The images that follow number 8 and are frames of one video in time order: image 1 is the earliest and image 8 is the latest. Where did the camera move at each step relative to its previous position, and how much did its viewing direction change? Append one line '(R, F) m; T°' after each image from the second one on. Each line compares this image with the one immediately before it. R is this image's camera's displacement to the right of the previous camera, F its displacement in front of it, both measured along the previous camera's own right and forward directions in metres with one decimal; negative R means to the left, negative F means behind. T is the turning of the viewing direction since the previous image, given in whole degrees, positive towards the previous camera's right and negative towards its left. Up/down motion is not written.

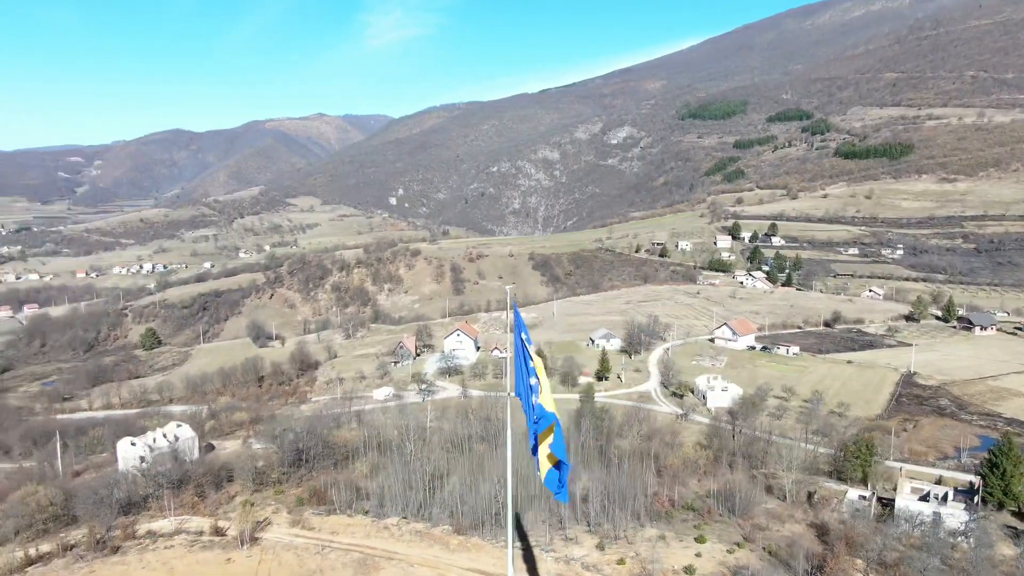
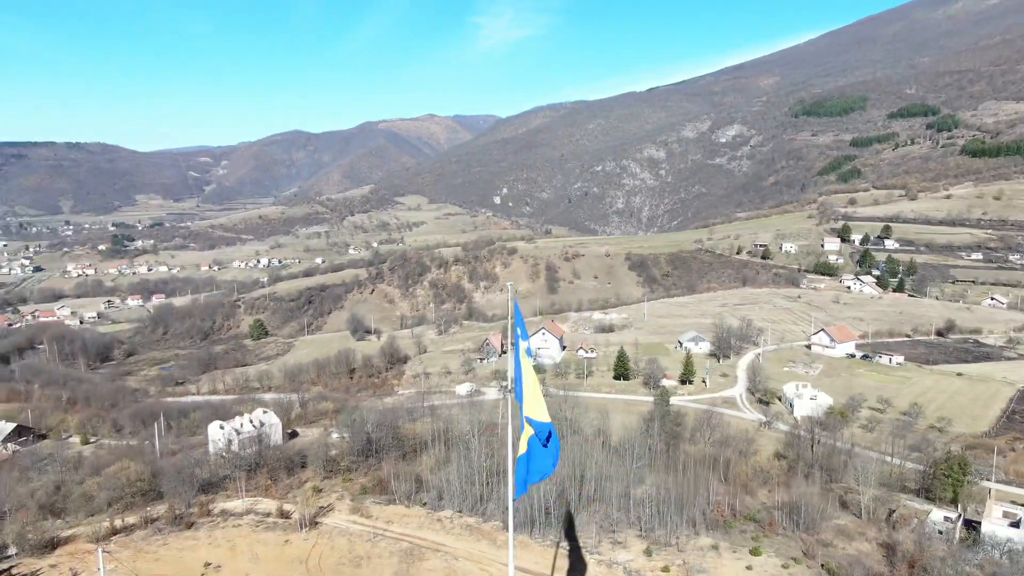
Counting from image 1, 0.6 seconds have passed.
(+1.0, 0.0) m; -8°
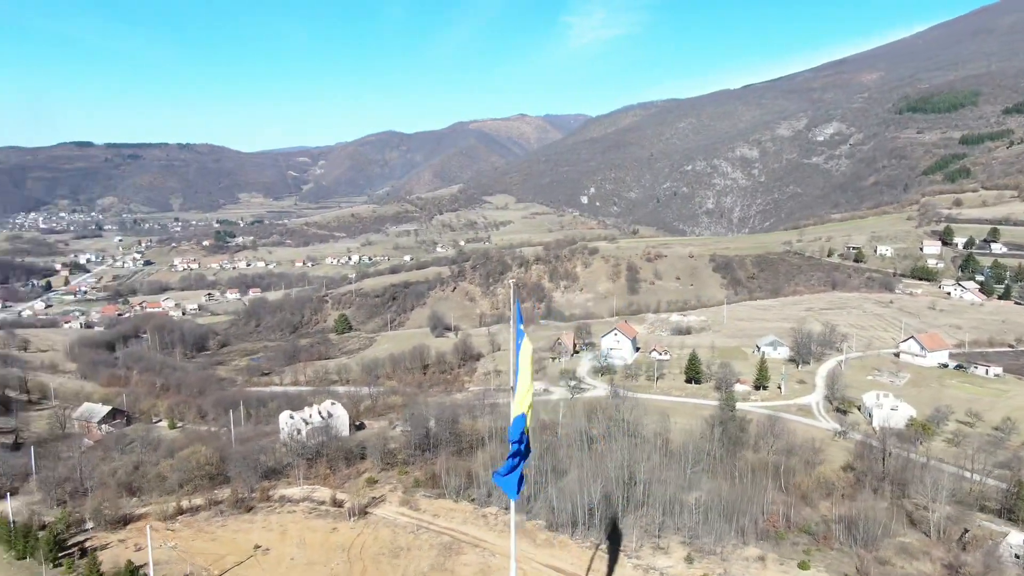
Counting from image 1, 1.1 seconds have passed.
(+0.8, 0.0) m; -7°
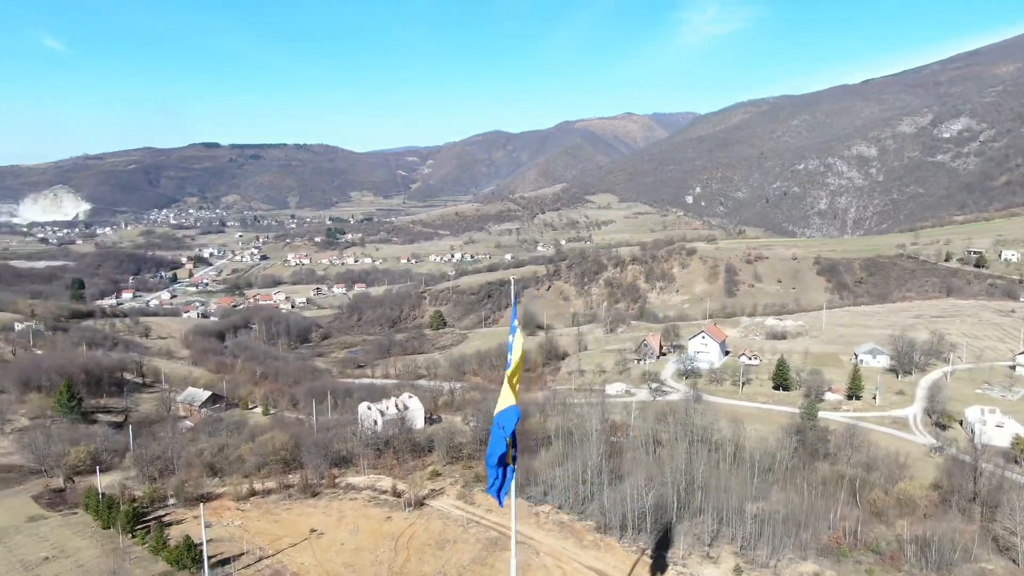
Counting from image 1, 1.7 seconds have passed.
(+0.9, 0.0) m; -8°
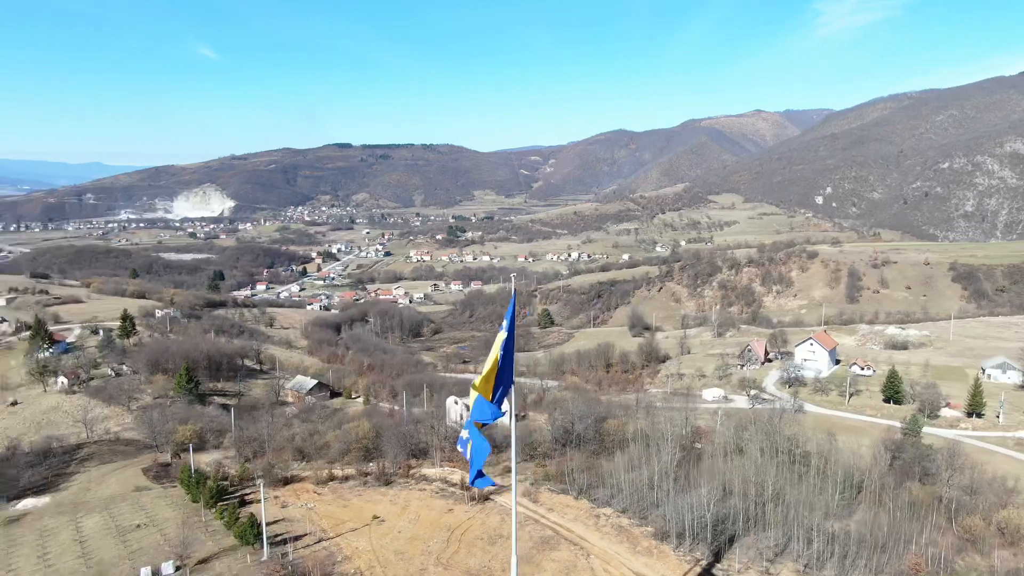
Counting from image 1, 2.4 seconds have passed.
(+1.1, +0.1) m; -9°
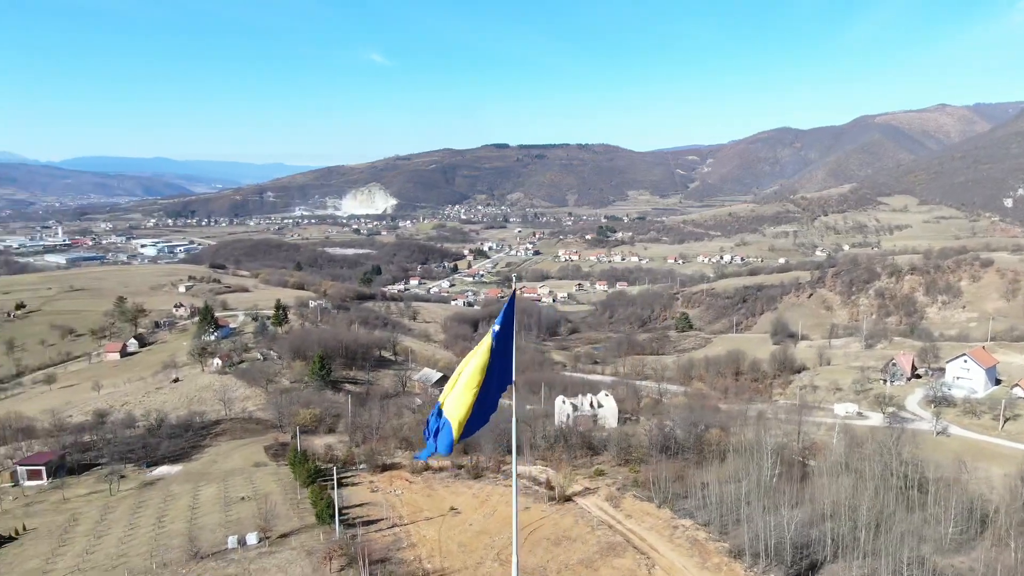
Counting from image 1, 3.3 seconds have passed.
(+1.4, +0.1) m; -11°
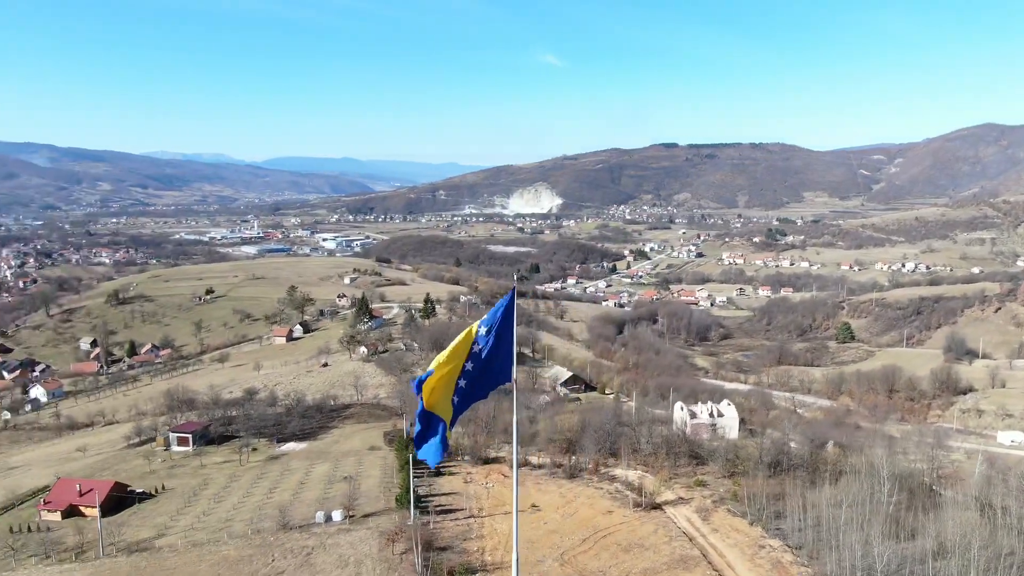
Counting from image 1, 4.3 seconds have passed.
(+1.5, +0.1) m; -12°
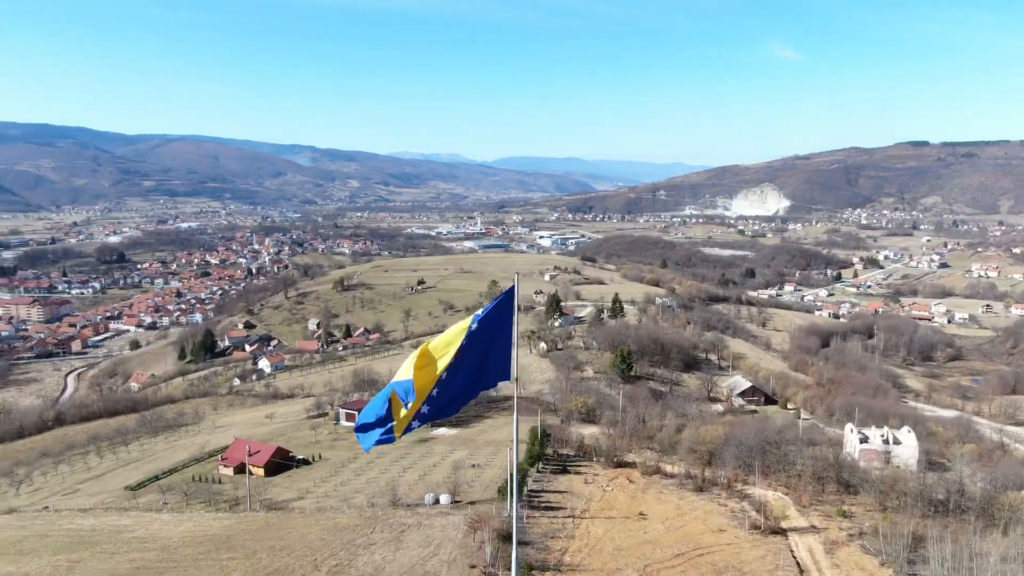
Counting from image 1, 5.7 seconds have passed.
(+2.0, +0.3) m; -16°
